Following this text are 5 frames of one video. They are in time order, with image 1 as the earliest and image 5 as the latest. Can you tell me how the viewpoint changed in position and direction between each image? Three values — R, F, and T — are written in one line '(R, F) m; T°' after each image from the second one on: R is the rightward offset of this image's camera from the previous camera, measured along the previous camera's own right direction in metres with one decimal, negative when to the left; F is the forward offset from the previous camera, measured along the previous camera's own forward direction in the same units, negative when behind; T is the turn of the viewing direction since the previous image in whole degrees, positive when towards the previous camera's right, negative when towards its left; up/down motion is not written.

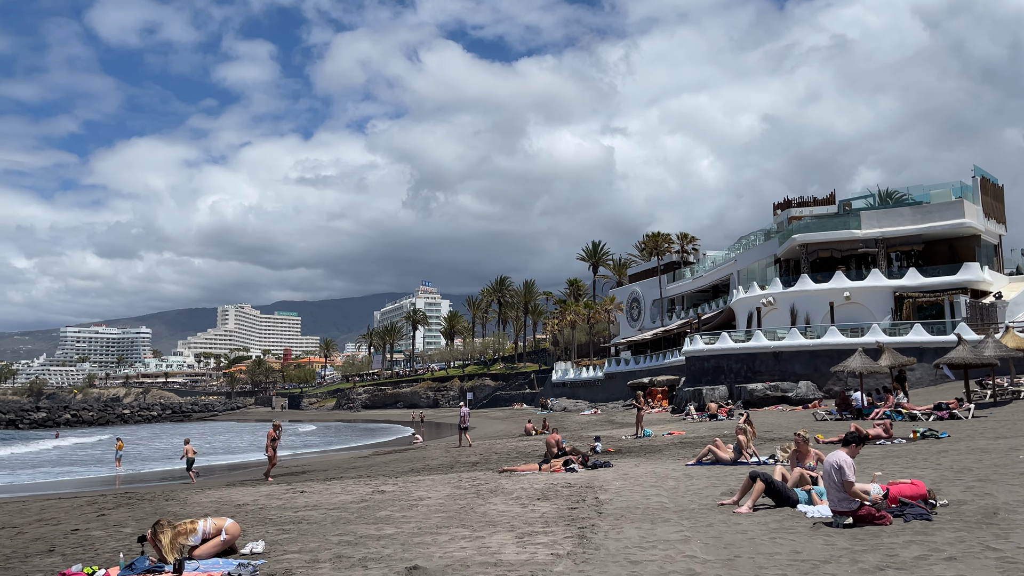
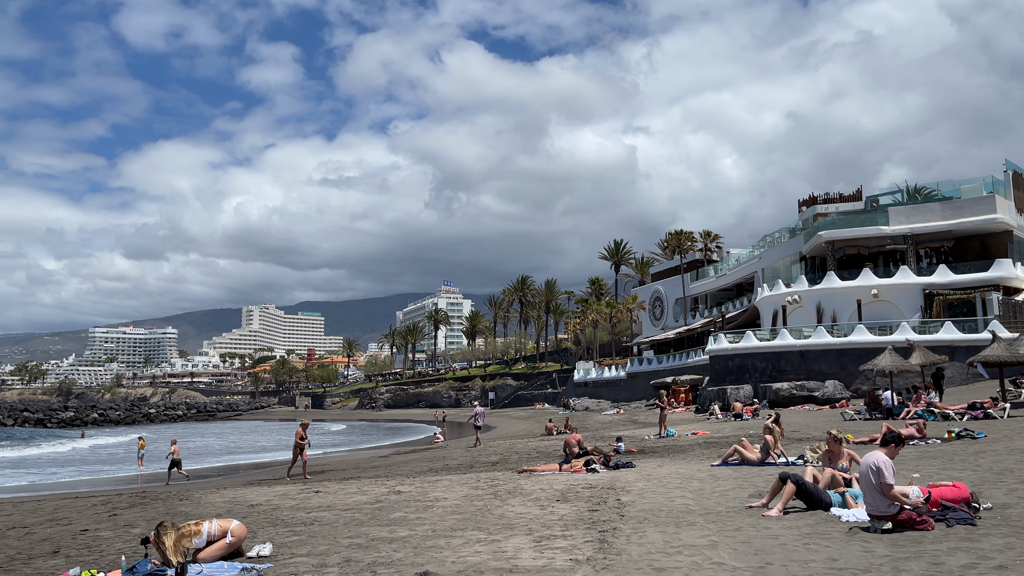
(0.0, +0.3) m; -2°
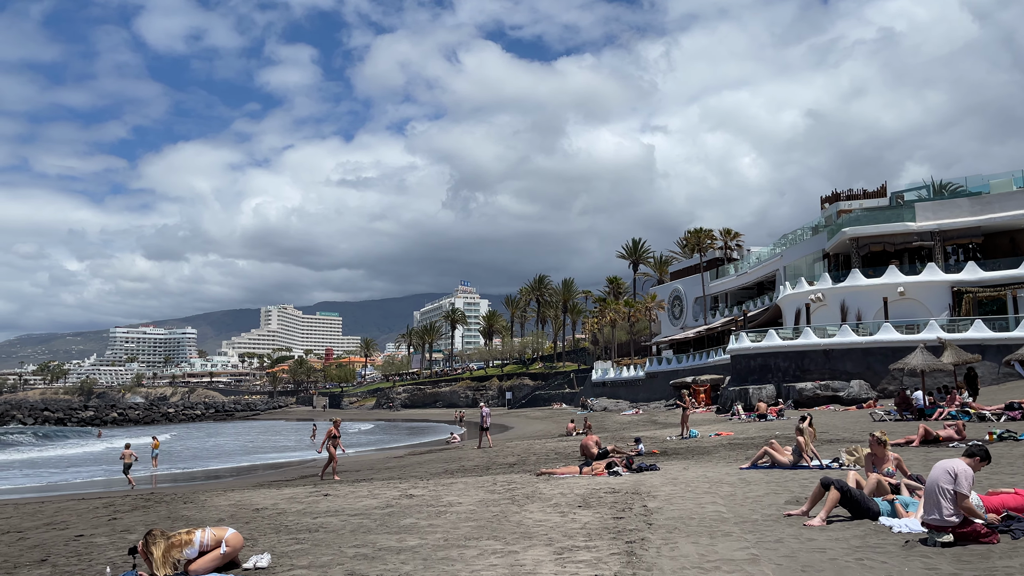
(0.0, +0.5) m; -1°
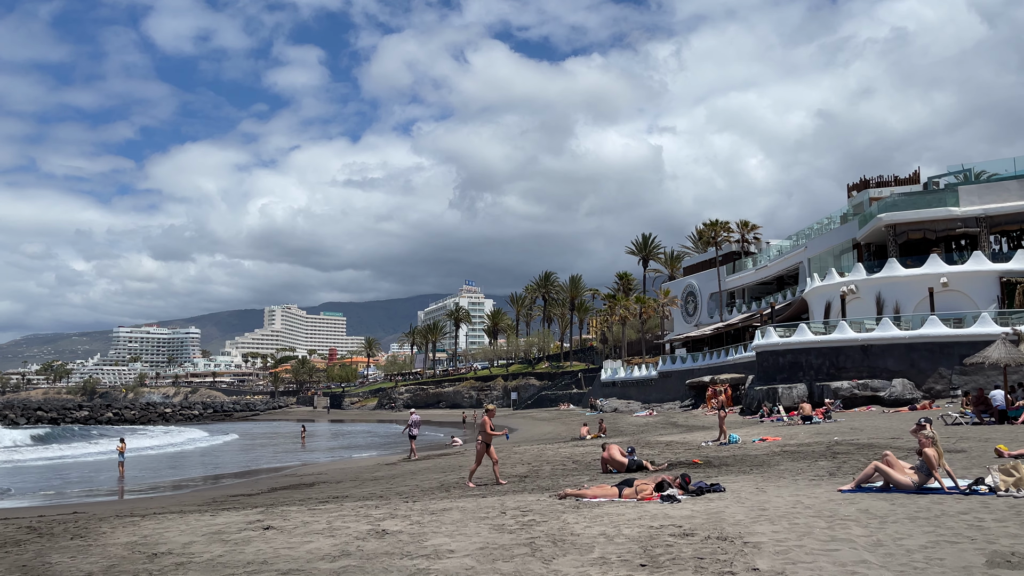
(-0.1, +2.8) m; 0°
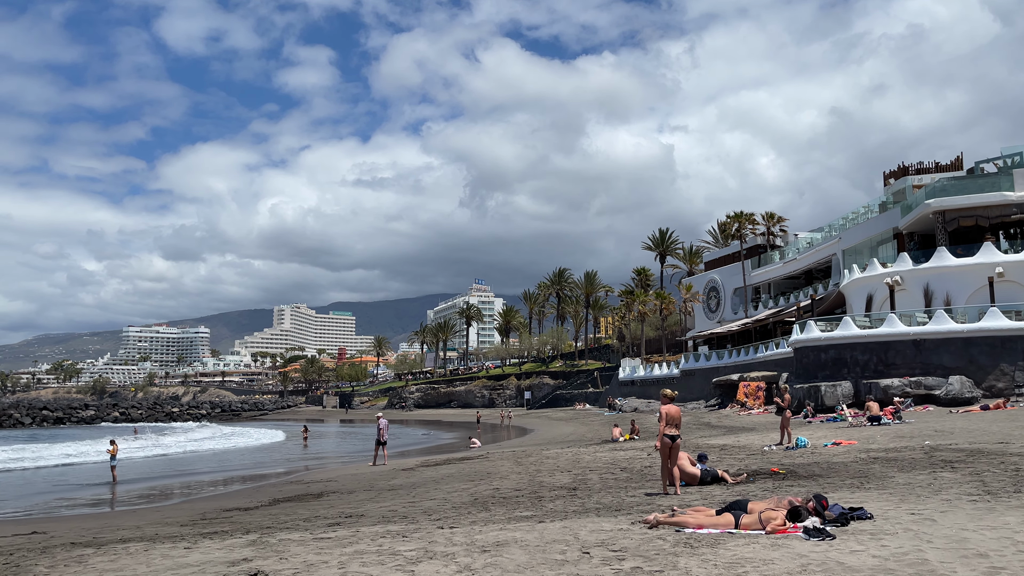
(-0.5, +2.0) m; -1°
